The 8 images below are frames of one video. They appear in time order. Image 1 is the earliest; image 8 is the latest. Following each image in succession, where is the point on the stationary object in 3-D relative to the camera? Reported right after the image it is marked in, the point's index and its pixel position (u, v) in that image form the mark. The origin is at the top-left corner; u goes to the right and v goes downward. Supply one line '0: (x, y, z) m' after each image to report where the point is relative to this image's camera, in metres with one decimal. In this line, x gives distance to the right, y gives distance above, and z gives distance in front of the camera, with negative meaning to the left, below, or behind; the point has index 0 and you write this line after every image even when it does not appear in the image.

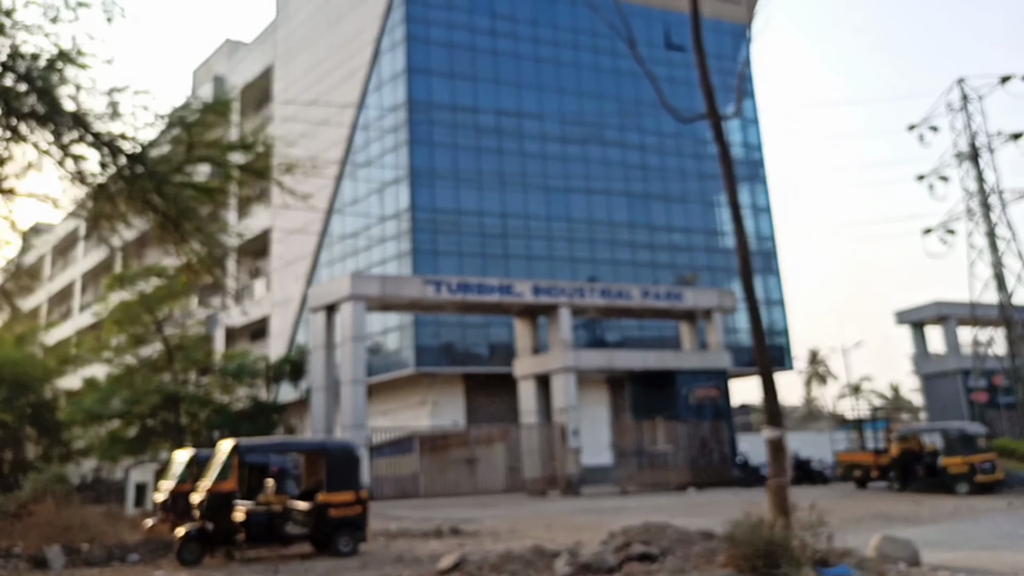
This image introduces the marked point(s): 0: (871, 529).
0: (+7.2, -4.9, +16.3) m
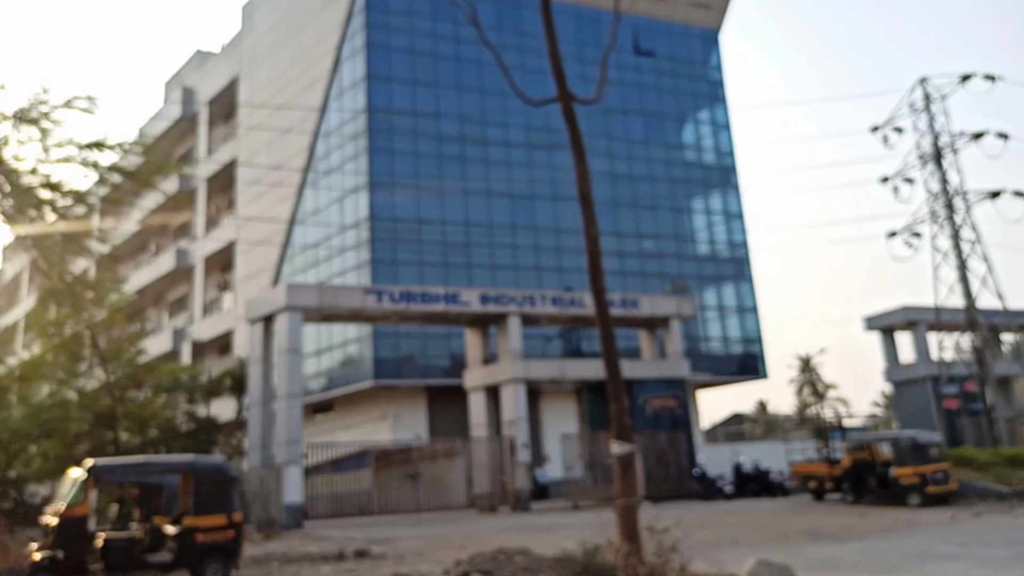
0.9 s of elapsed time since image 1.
0: (+5.2, -4.9, +15.1) m
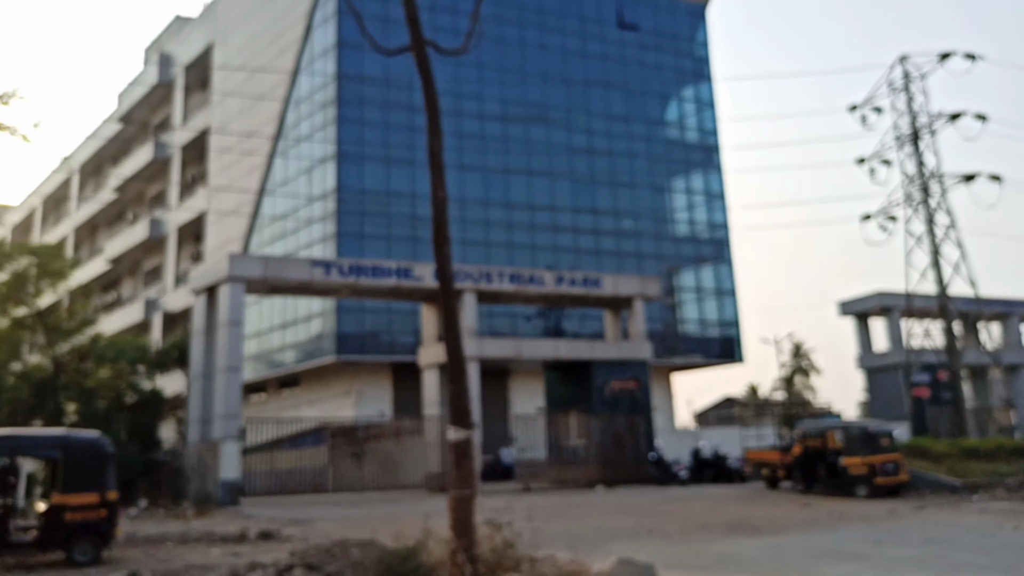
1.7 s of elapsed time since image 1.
0: (+3.3, -4.5, +14.3) m
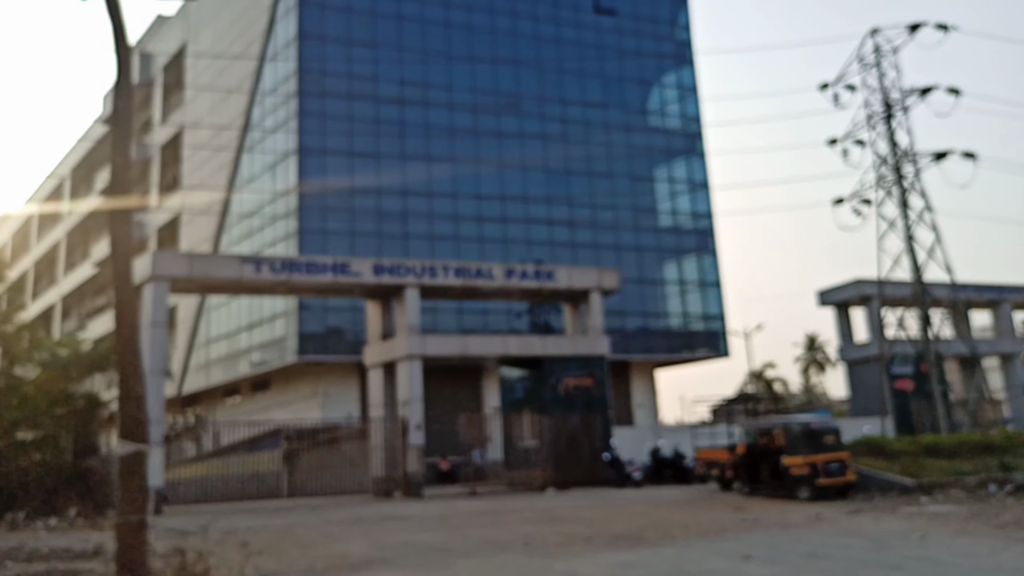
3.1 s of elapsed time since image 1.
0: (+0.7, -4.3, +12.8) m
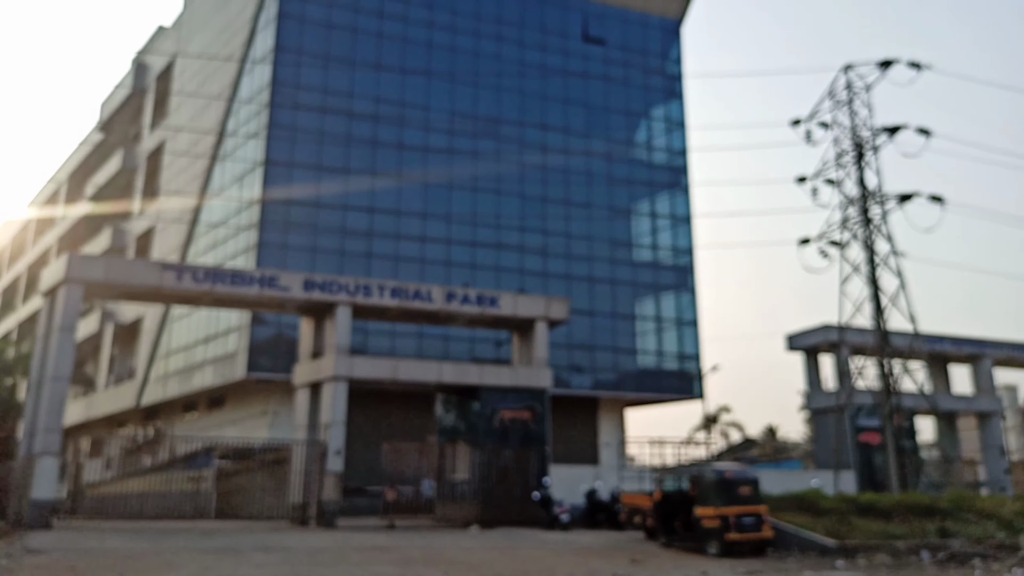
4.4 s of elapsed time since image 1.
0: (-2.3, -4.5, +11.3) m
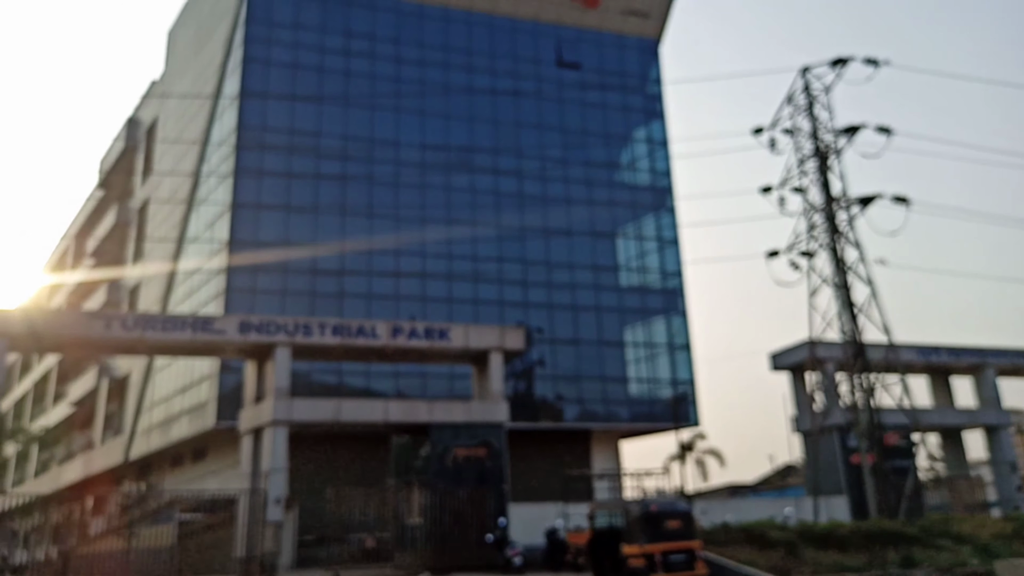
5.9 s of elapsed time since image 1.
0: (-4.9, -4.9, +9.9) m
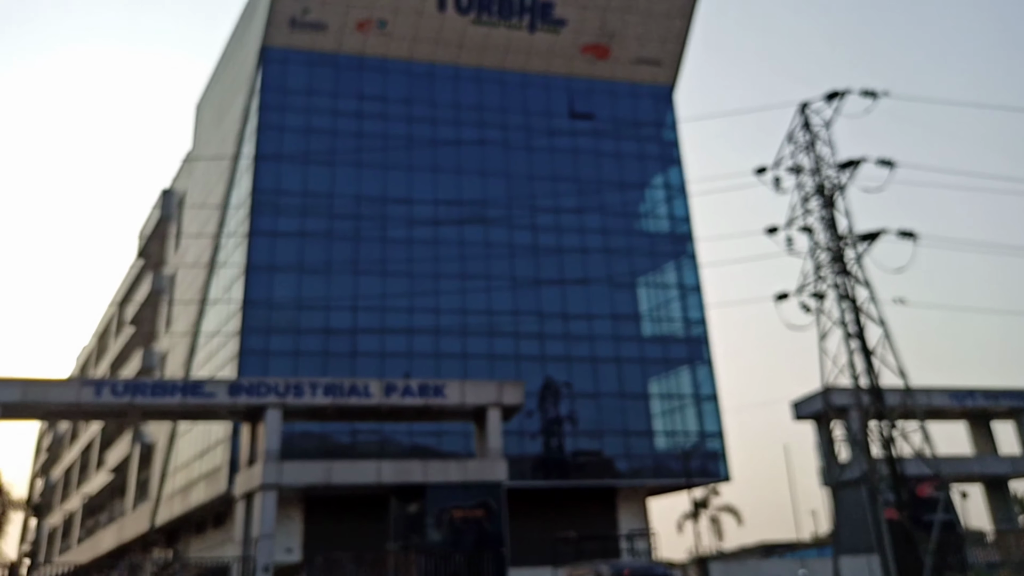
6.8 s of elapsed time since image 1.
0: (-6.2, -5.6, +9.1) m
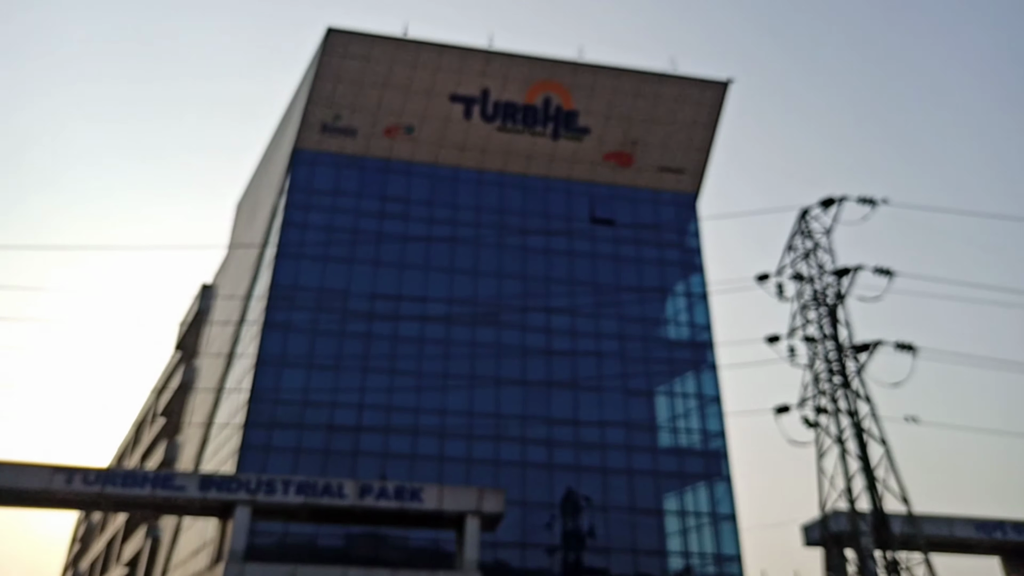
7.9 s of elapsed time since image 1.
0: (-8.4, -6.3, +8.3) m
